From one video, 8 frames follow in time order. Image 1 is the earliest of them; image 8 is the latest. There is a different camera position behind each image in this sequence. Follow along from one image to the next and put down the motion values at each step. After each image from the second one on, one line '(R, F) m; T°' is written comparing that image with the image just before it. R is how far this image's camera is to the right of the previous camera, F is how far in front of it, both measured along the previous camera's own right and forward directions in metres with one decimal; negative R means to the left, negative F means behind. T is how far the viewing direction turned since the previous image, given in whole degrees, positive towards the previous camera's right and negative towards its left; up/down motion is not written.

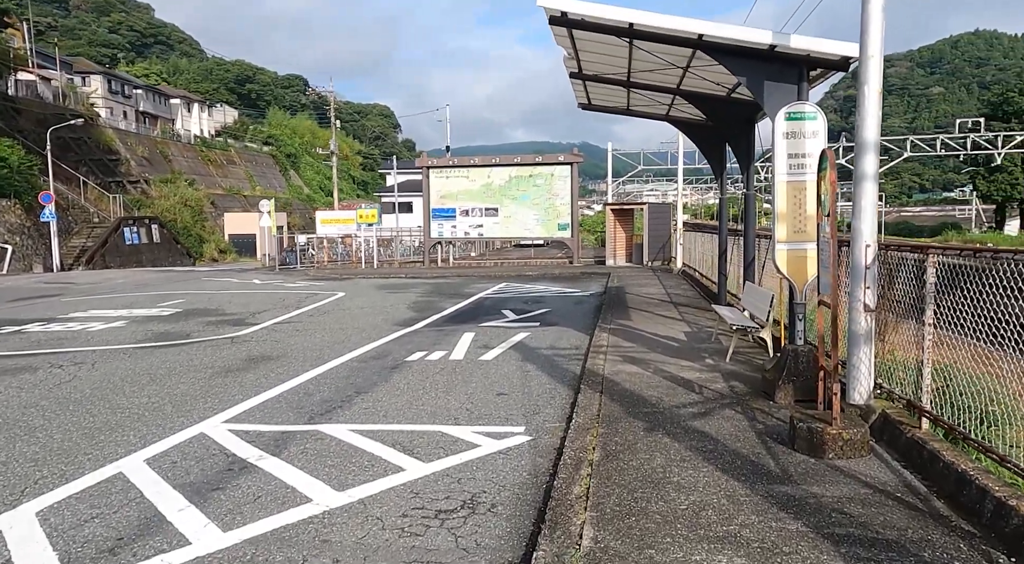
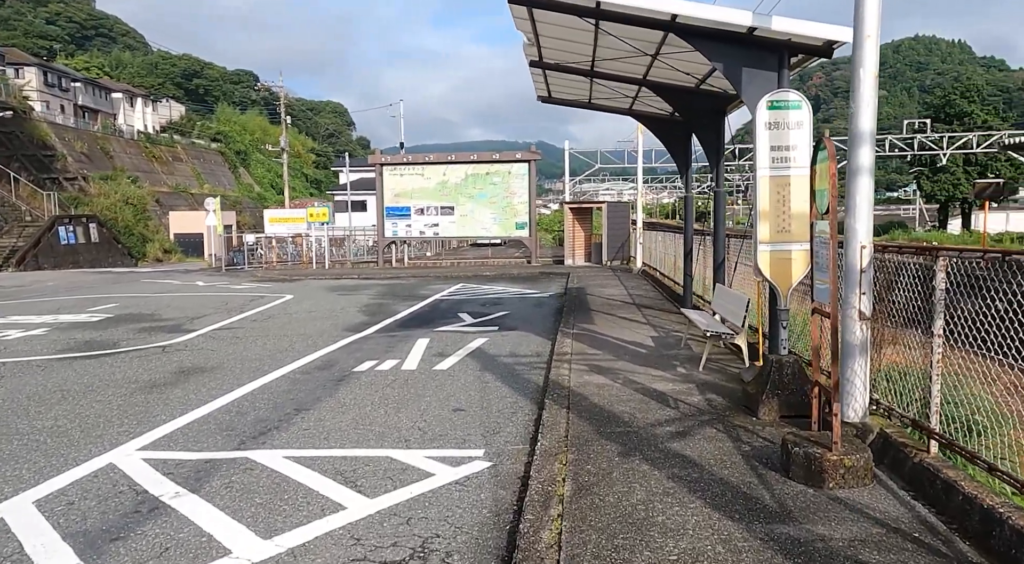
(0.0, +0.6) m; +3°
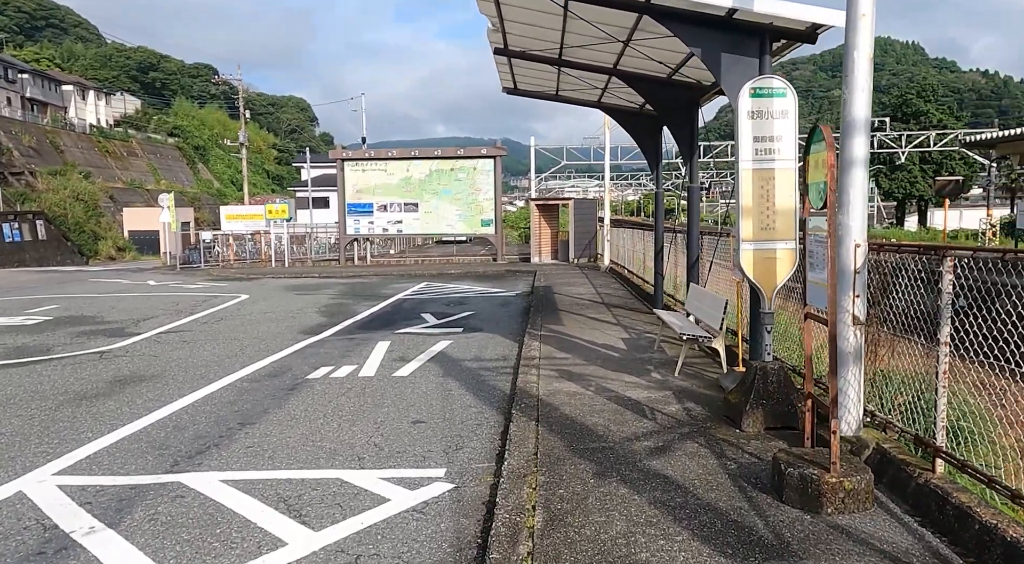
(0.0, +0.5) m; +3°
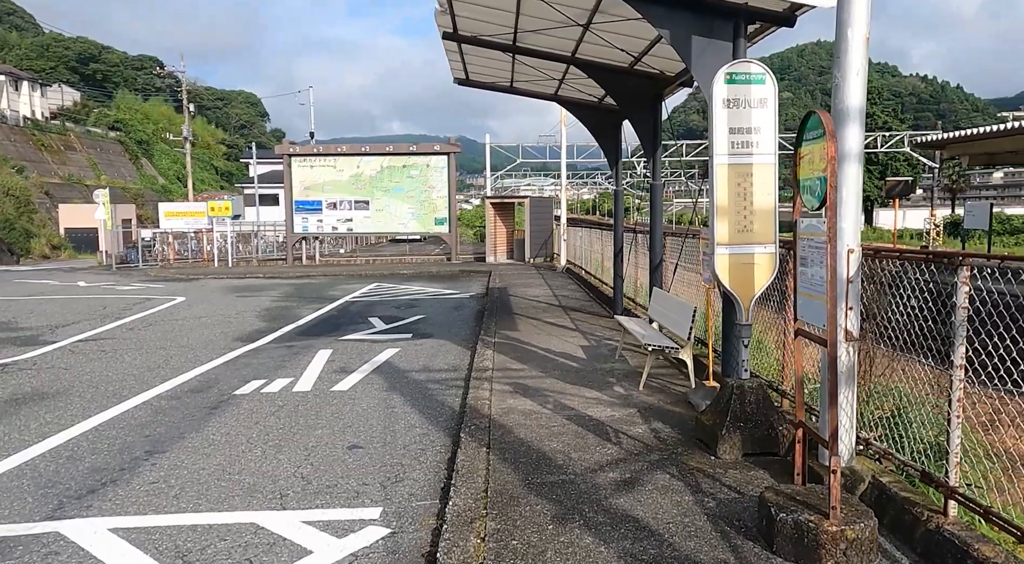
(+0.1, +0.6) m; +4°
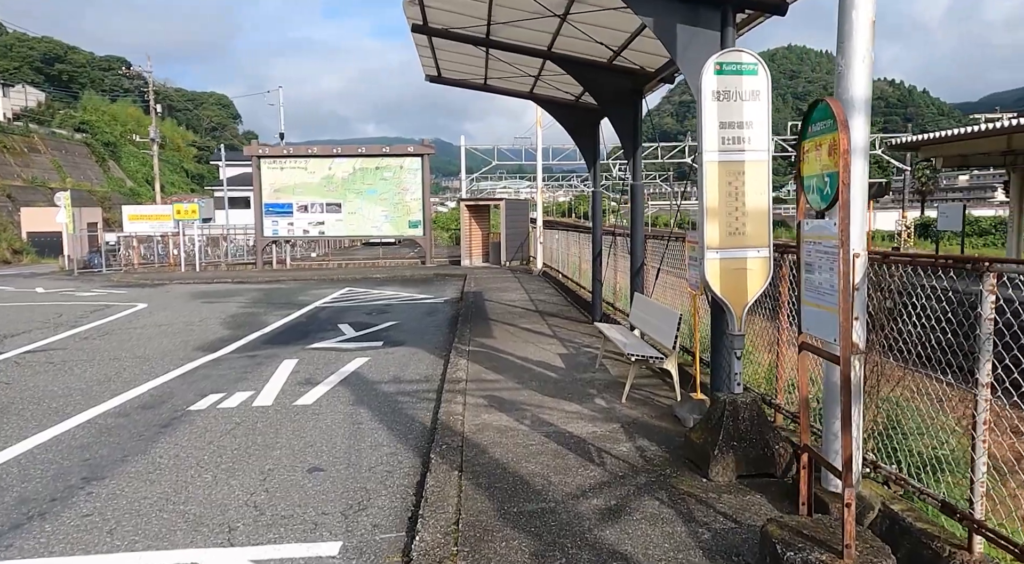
(0.0, +0.4) m; +2°
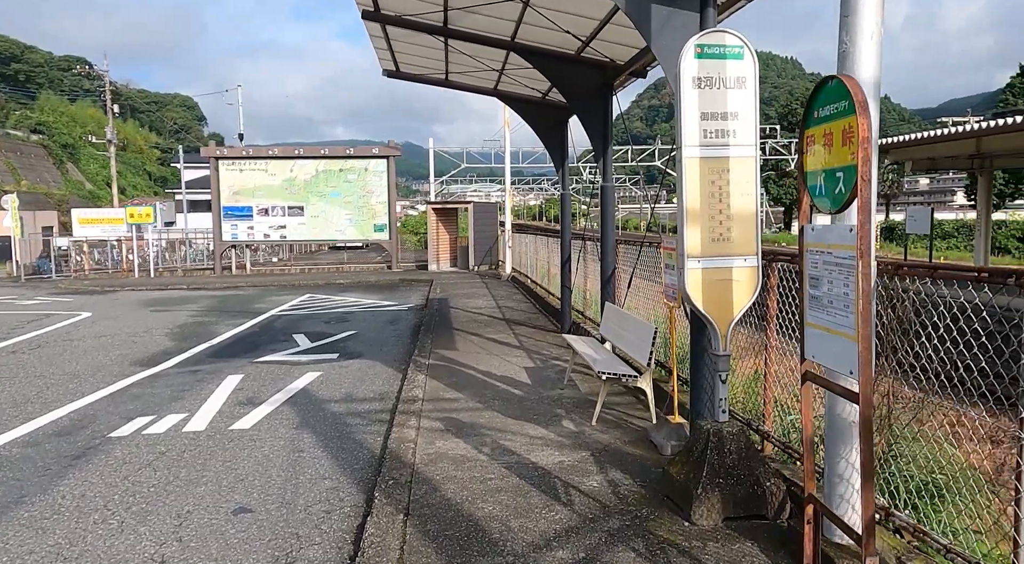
(+0.1, +0.6) m; +2°
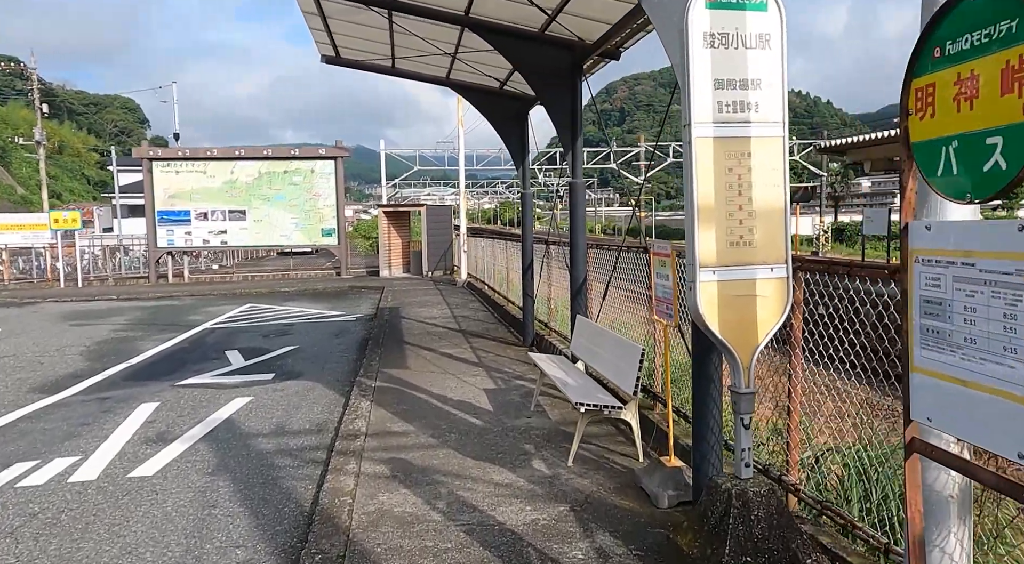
(0.0, +0.9) m; +4°
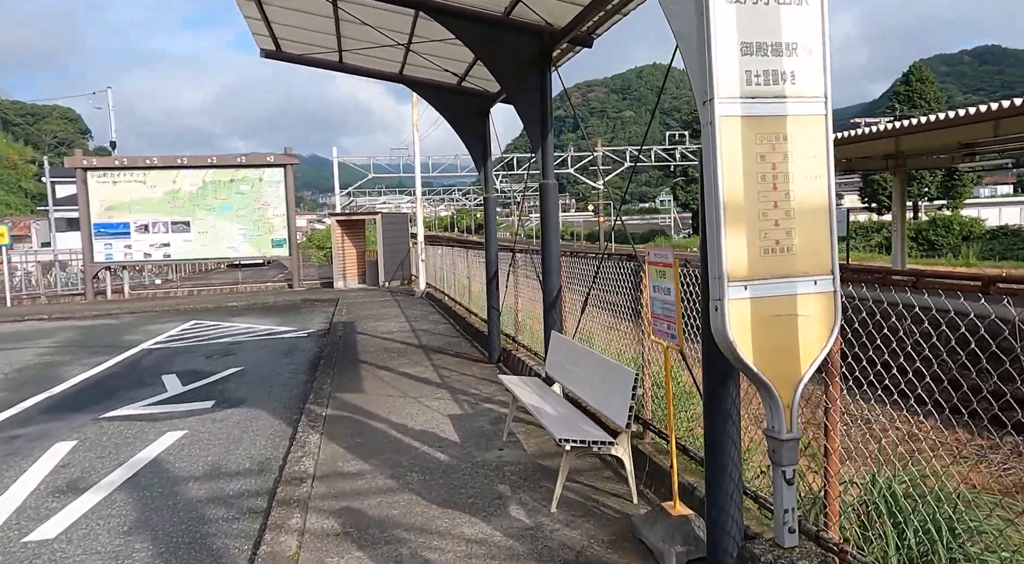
(-0.1, +0.7) m; +3°
